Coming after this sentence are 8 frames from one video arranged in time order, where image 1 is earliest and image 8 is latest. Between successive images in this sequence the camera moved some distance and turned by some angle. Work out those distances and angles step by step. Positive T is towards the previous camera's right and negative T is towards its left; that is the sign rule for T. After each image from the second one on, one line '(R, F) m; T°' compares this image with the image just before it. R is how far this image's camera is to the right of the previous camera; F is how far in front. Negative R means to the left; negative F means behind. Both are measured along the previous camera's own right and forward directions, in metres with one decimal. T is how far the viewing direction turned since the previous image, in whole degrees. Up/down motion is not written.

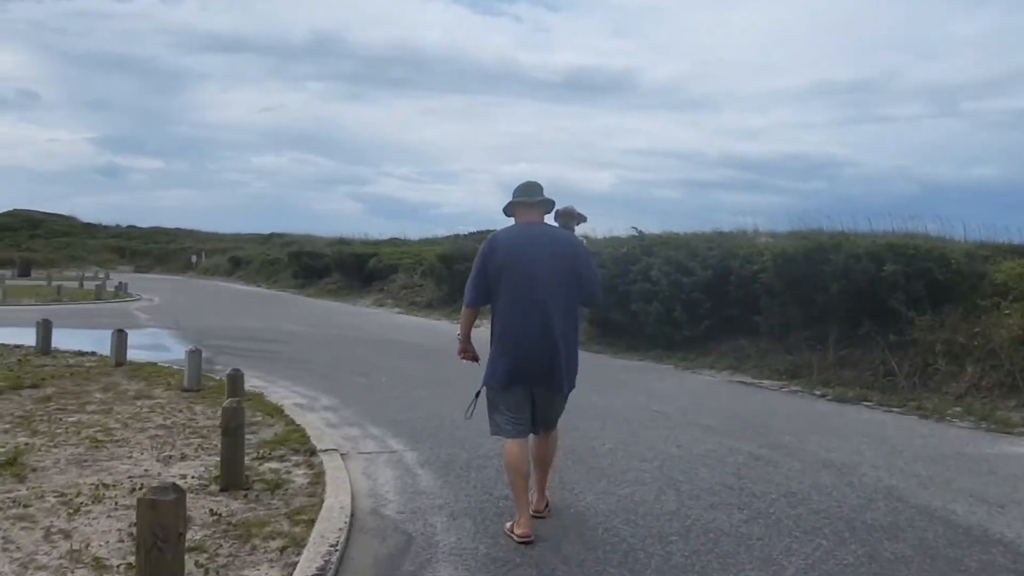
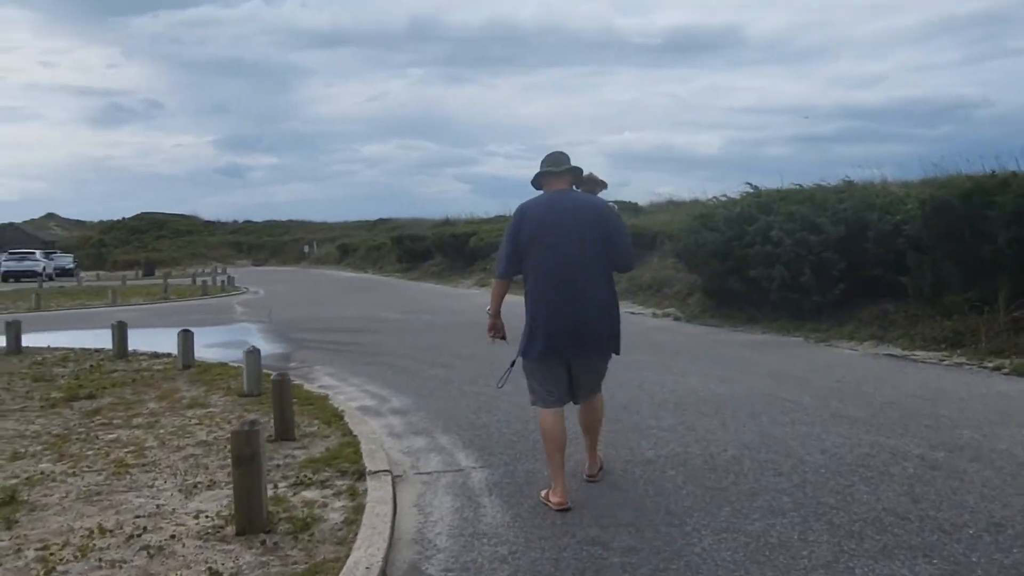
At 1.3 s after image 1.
(+0.3, +1.9) m; -8°
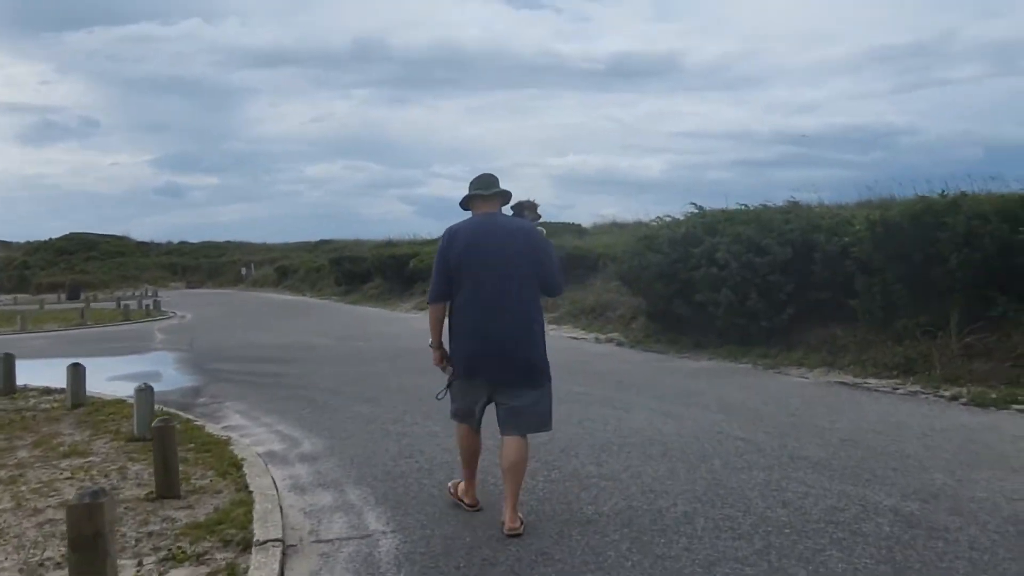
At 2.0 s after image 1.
(+0.2, +1.1) m; +4°
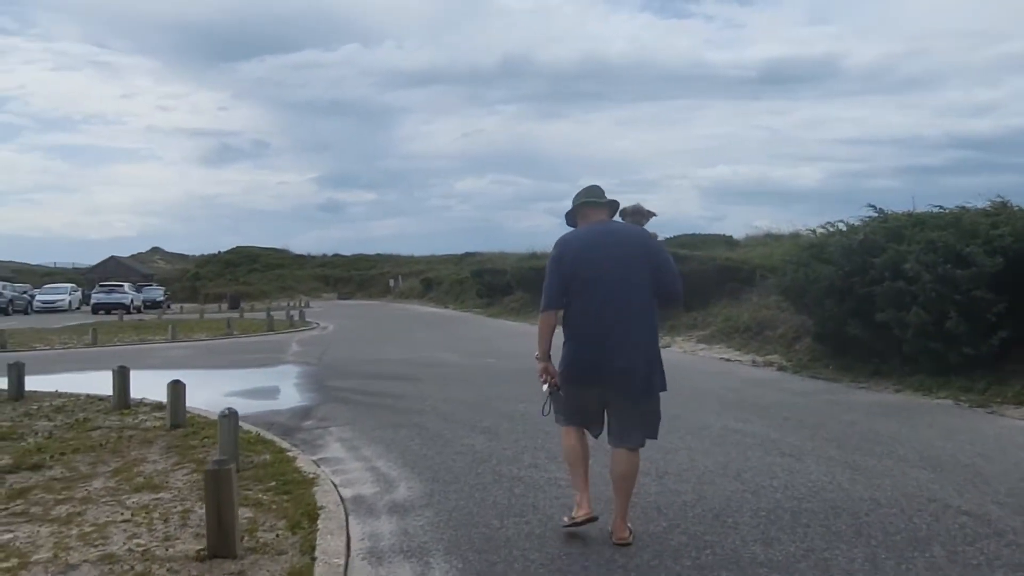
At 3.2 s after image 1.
(+0.1, +1.9) m; -10°
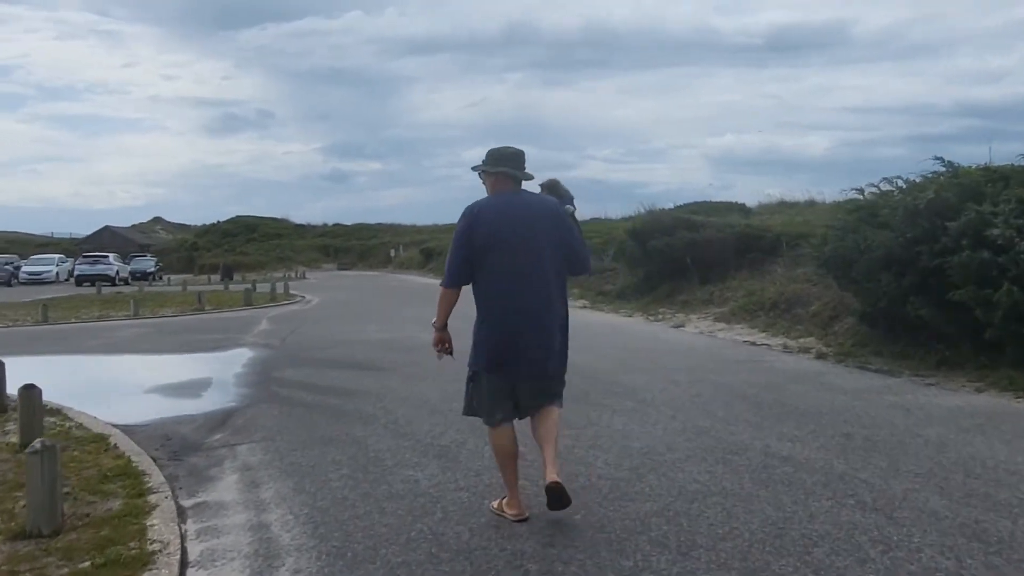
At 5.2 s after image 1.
(+0.4, +3.0) m; -1°
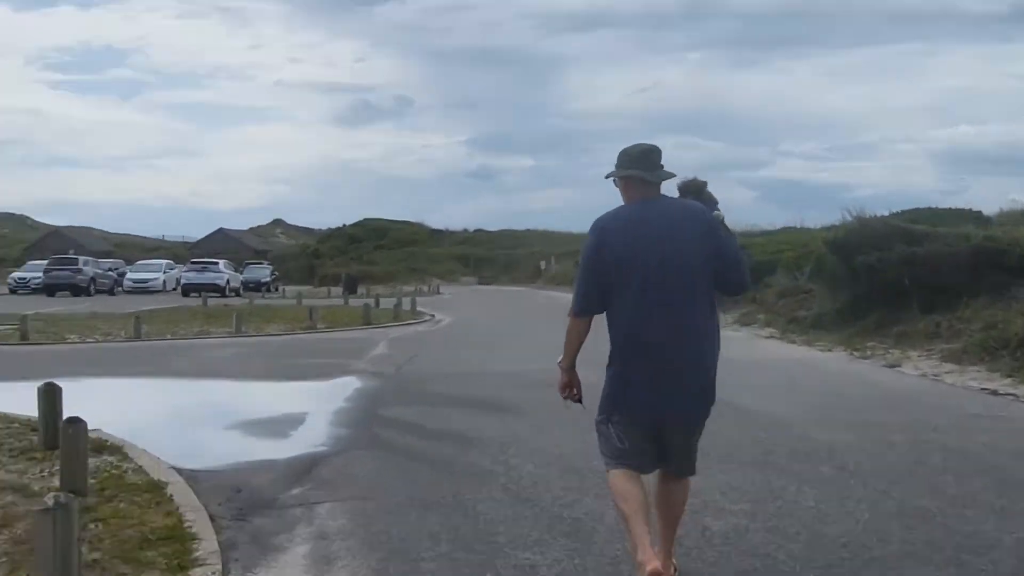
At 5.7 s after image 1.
(-0.2, +2.2) m; -10°
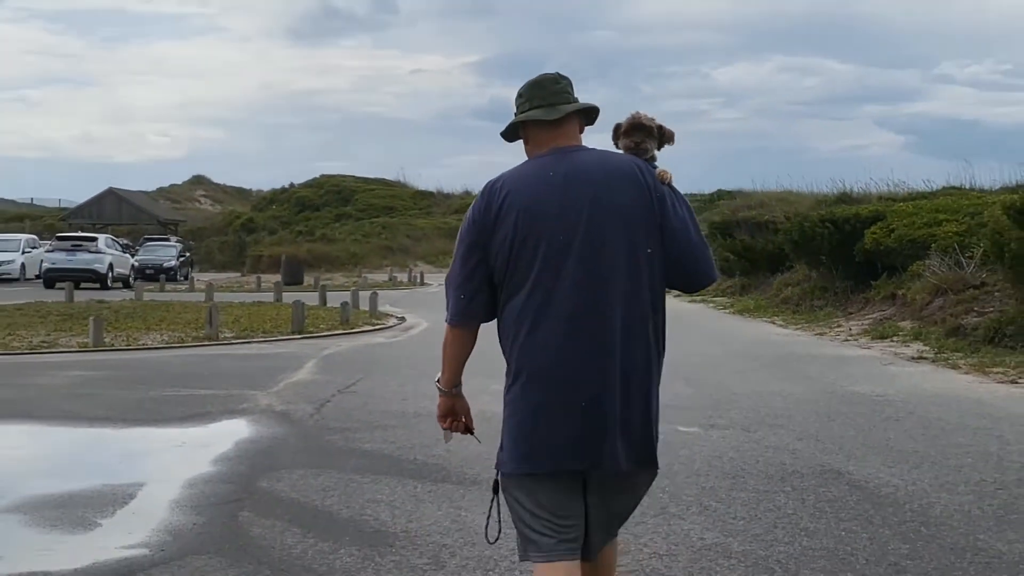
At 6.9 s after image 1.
(+0.2, +2.9) m; -3°
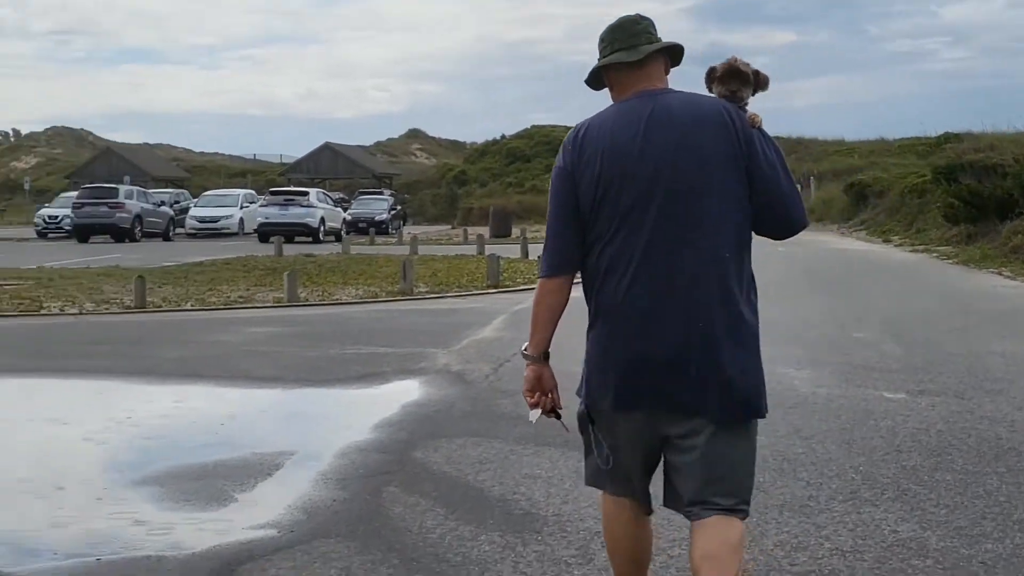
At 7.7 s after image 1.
(+0.1, +0.1) m; -15°
